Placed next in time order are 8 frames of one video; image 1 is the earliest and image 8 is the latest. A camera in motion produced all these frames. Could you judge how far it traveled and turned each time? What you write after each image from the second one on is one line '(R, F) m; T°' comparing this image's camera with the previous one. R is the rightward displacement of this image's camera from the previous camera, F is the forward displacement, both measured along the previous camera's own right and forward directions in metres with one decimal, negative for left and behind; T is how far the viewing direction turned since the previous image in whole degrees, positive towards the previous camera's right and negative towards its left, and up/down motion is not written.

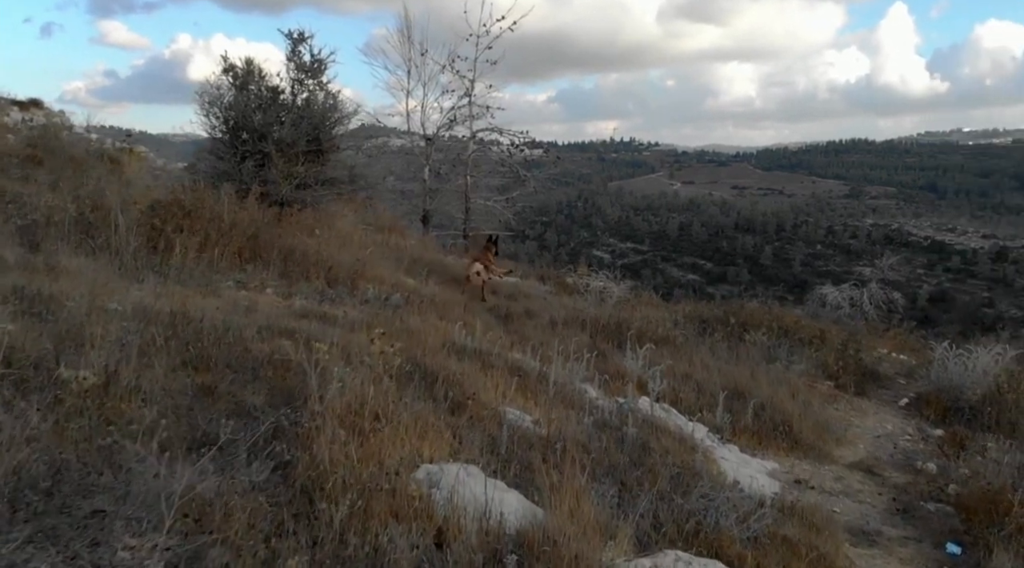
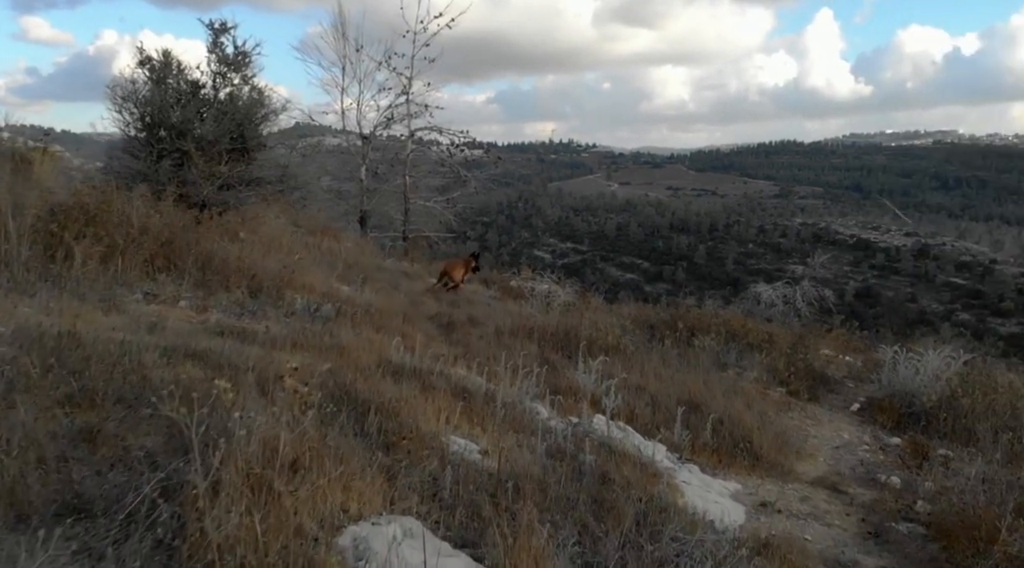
(0.0, +0.4) m; +4°
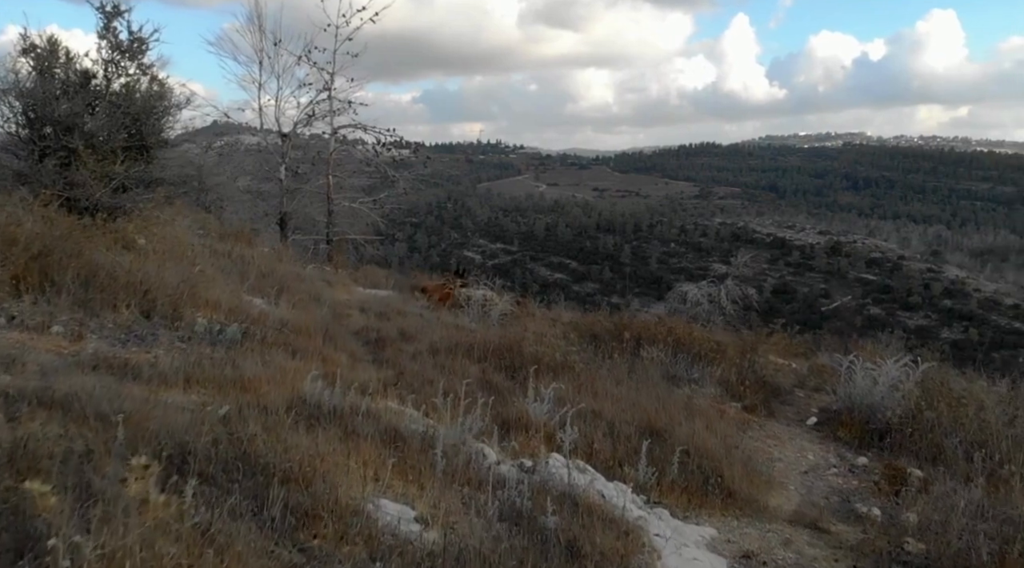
(0.0, +0.6) m; +5°
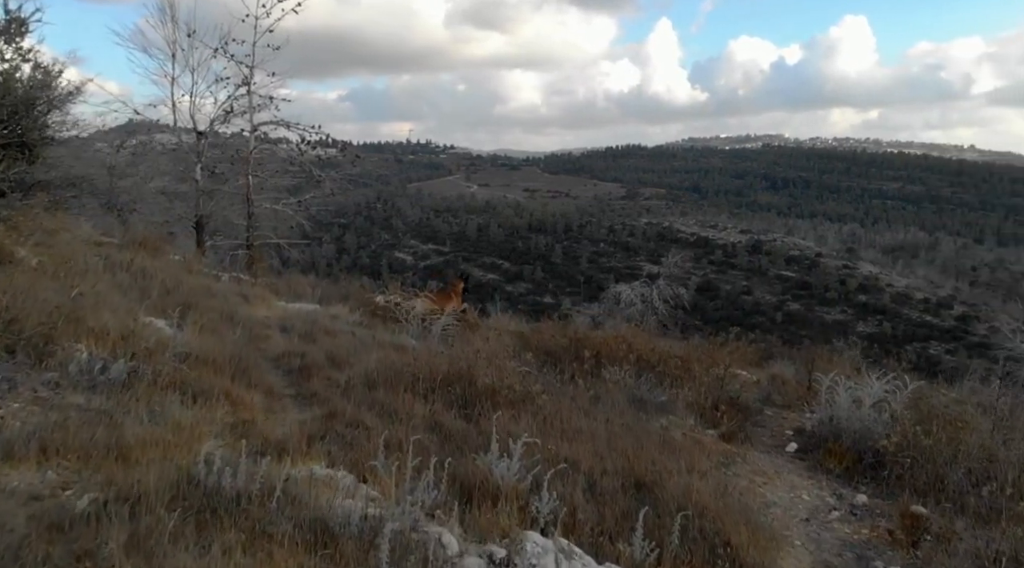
(-0.1, +0.8) m; +5°
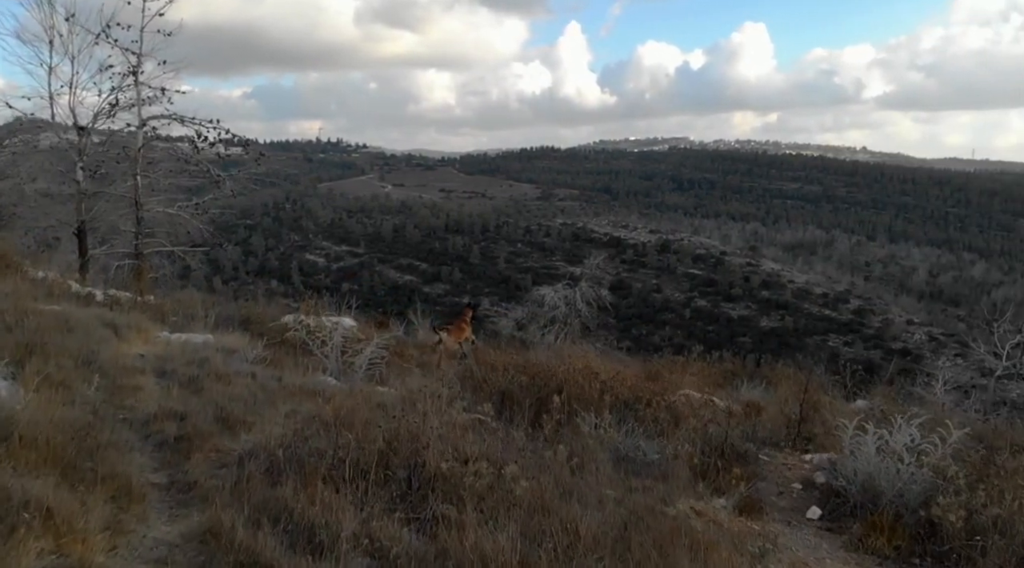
(-0.2, +1.3) m; +6°
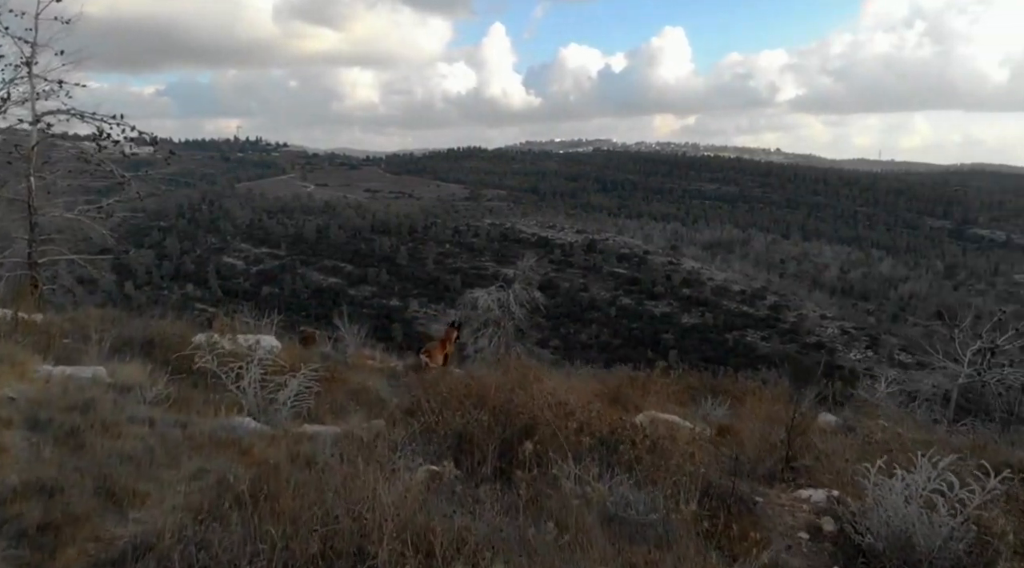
(-0.2, +0.9) m; +5°
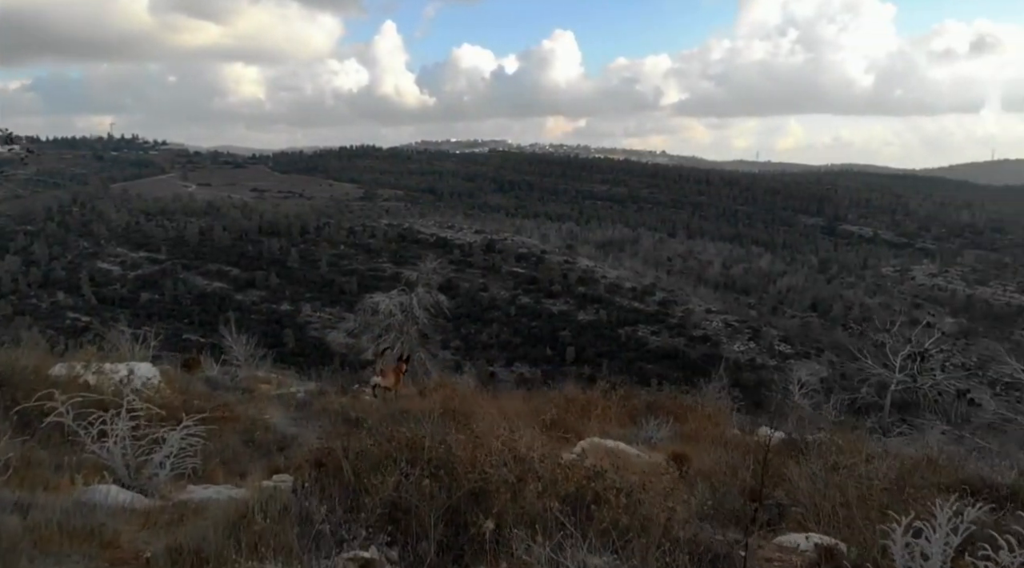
(-0.2, +0.9) m; +8°
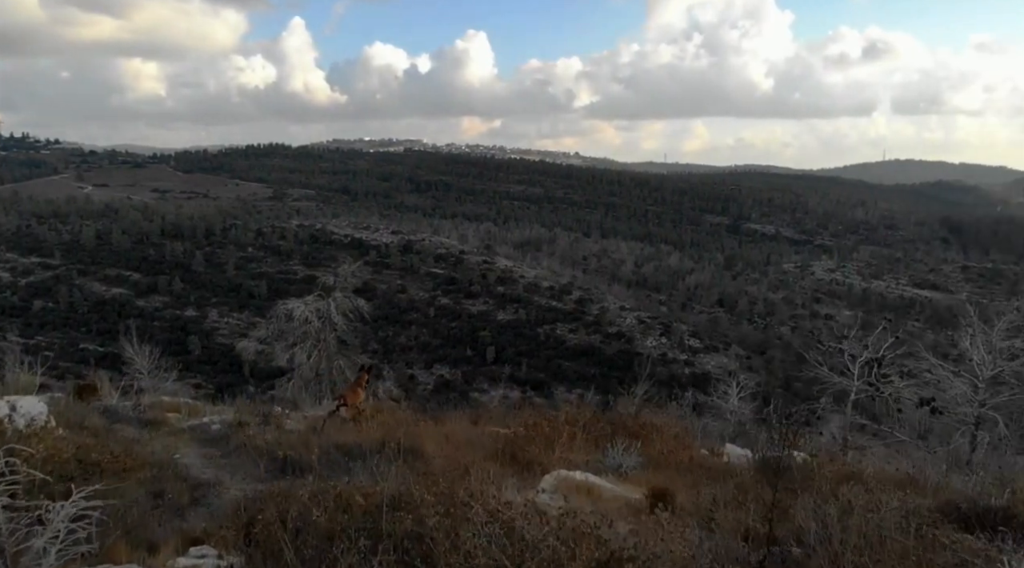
(-0.3, +0.8) m; +6°
